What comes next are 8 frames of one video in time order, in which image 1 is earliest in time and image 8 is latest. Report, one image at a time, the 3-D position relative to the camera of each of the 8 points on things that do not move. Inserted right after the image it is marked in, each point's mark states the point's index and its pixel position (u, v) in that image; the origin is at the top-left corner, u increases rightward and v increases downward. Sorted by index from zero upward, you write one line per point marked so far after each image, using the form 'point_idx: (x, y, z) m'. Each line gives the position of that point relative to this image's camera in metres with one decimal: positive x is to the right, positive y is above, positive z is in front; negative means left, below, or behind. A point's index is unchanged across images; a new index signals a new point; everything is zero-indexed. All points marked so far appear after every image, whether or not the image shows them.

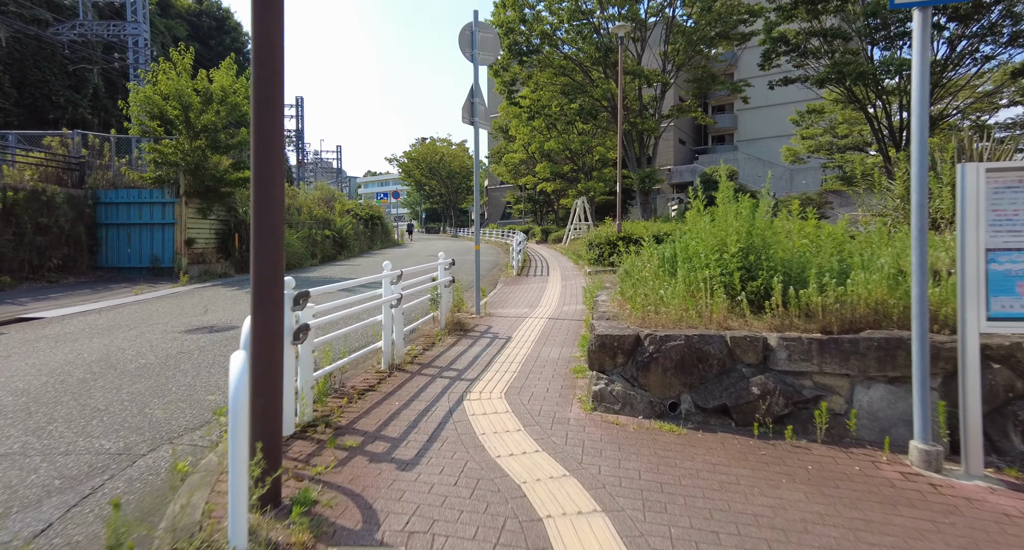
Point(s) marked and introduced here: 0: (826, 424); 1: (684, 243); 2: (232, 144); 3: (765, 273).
0: (+2.2, -1.1, +3.9) m
1: (+1.7, +0.3, +5.4) m
2: (-7.6, +3.5, +15.1) m
3: (+2.1, 0.0, +4.7) m
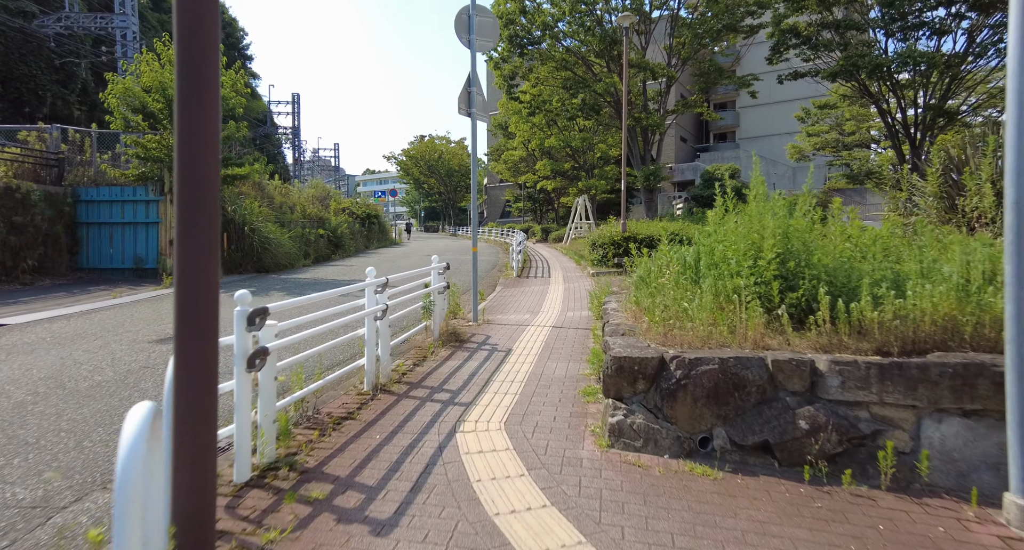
0: (+2.2, -1.1, +3.3) m
1: (+1.7, +0.2, +4.8) m
2: (-7.6, +3.5, +14.4) m
3: (+2.1, -0.1, +4.1) m
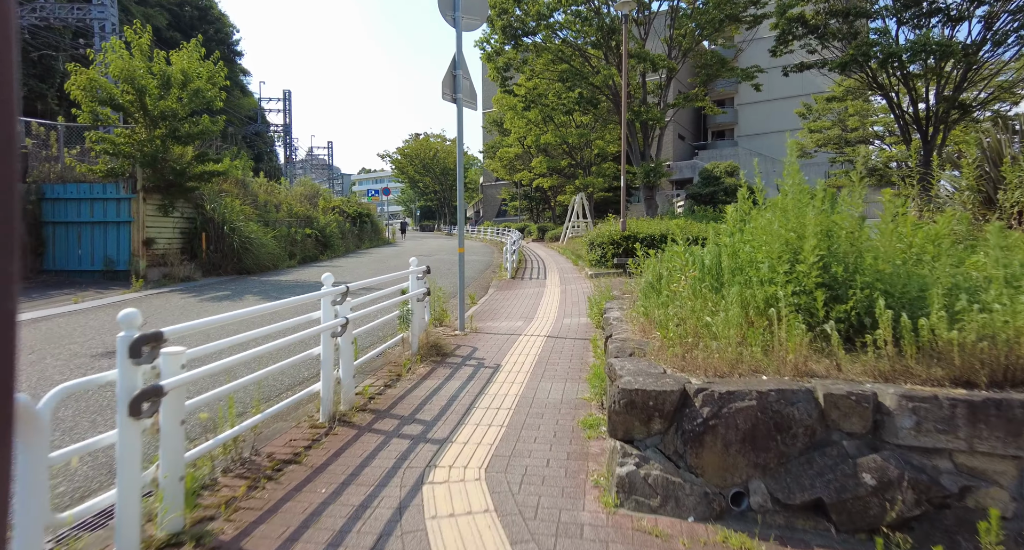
0: (+2.1, -1.2, +2.5) m
1: (+1.6, +0.2, +4.0) m
2: (-7.8, +3.4, +13.6) m
3: (+2.0, -0.1, +3.3) m
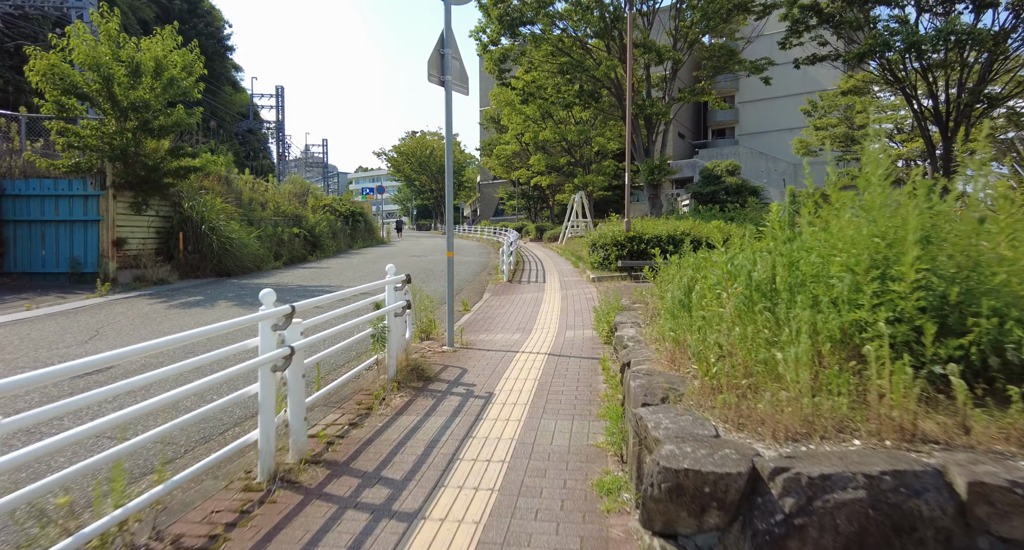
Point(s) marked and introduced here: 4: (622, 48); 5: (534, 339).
0: (+2.1, -1.3, +1.6) m
1: (+1.5, +0.1, +3.1) m
2: (-7.8, +3.4, +12.6) m
3: (+2.0, -0.2, +2.4) m
4: (+3.6, +7.4, +18.2) m
5: (+0.3, -0.8, +7.0) m
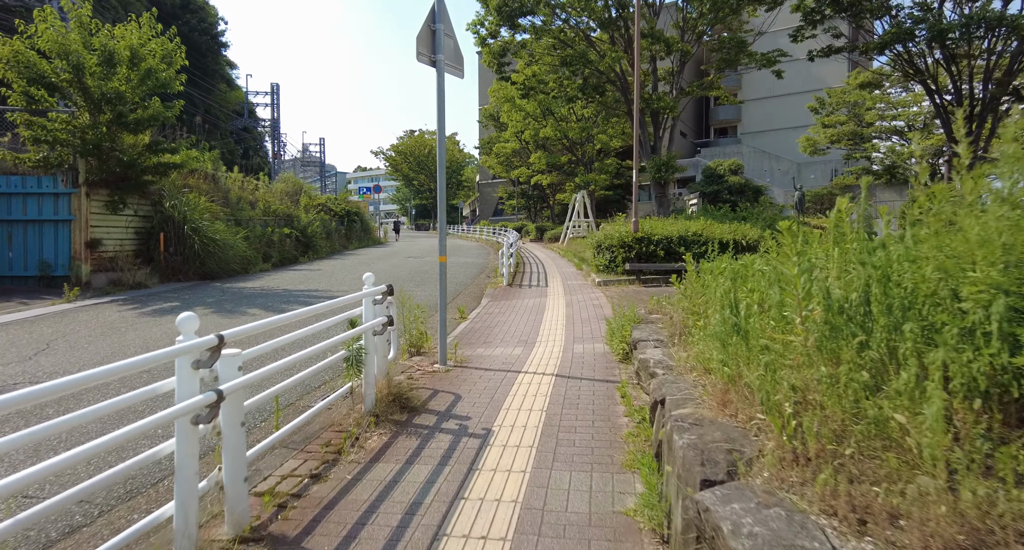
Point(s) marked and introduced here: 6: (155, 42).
0: (+2.1, -1.4, +0.8) m
1: (+1.6, 0.0, +2.3) m
2: (-7.8, +3.3, +11.8) m
3: (+2.0, -0.3, +1.6) m
4: (+3.6, +7.3, +17.3) m
5: (+0.3, -0.9, +6.2) m
6: (-7.9, +5.2, +12.3) m
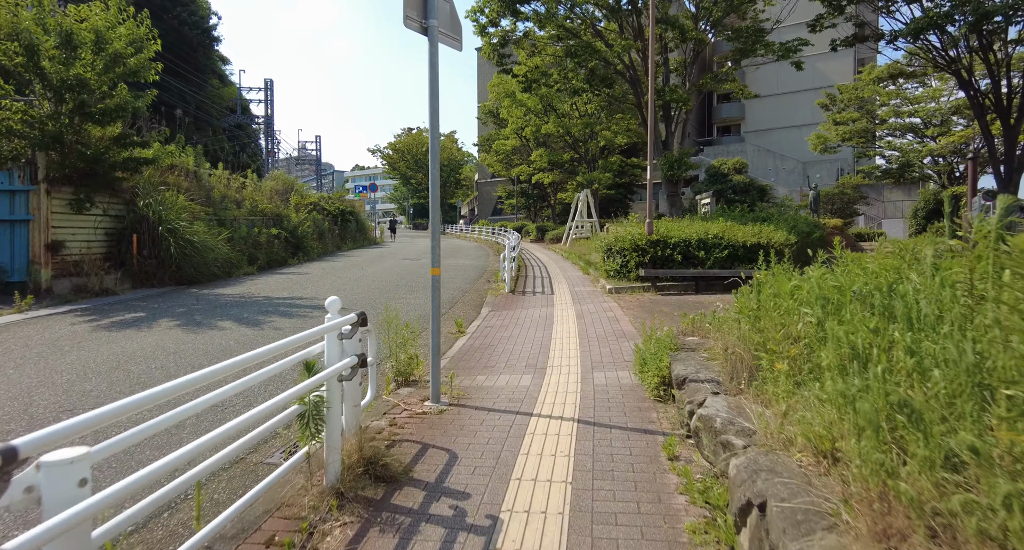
0: (+2.2, -1.5, -0.3) m
1: (+1.6, -0.1, +1.2) m
2: (-7.8, +3.2, +10.7) m
3: (+2.1, -0.4, +0.5) m
4: (+3.6, +7.2, +16.3) m
5: (+0.4, -1.0, +5.2) m
6: (-7.9, +5.1, +11.2) m
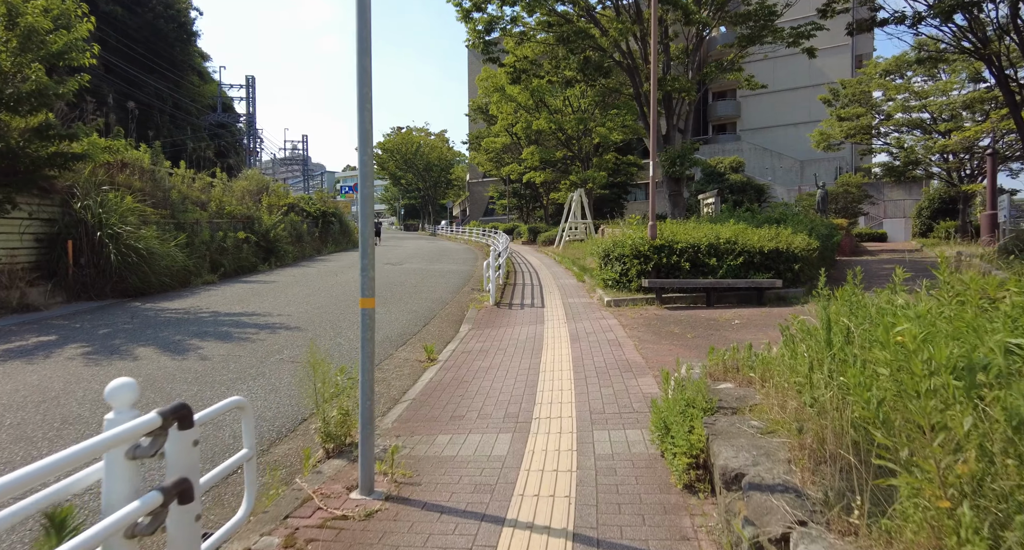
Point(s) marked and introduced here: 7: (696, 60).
0: (+2.1, -1.7, -1.7) m
1: (+1.5, -0.3, -0.2) m
2: (-8.1, +2.9, +9.2) m
3: (+2.0, -0.6, -0.9) m
4: (+3.3, +7.0, +14.9) m
5: (+0.2, -1.2, +3.7) m
6: (-8.2, +4.8, +9.7) m
7: (+5.2, +6.0, +15.7) m
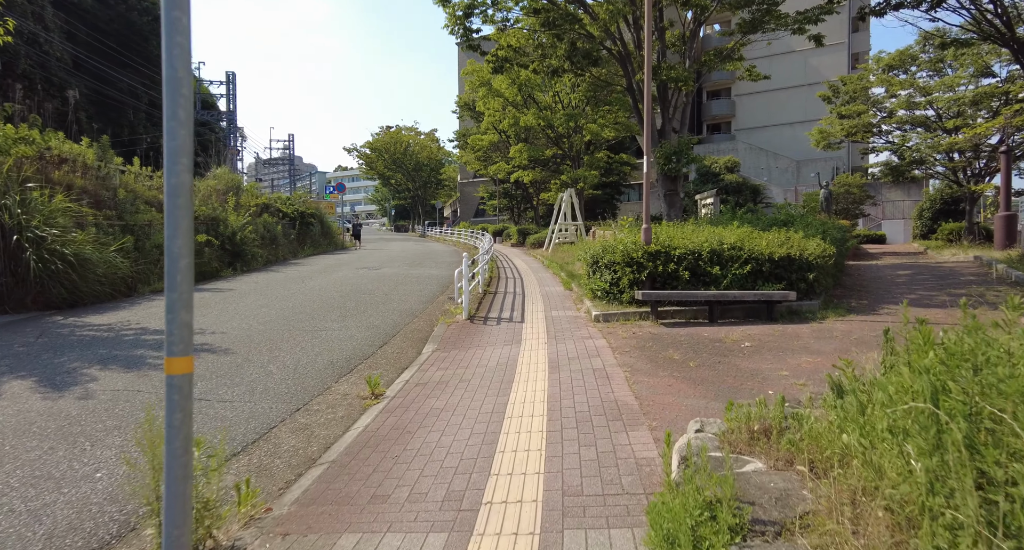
0: (+1.8, -1.8, -2.9) m
1: (+1.2, -0.4, -1.4) m
2: (-8.5, +2.8, +7.9) m
3: (+1.7, -0.8, -2.1) m
4: (+2.8, +6.9, +13.7) m
5: (-0.2, -1.4, +2.5) m
6: (-8.6, +4.7, +8.4) m
7: (+4.7, +5.9, +14.5) m
